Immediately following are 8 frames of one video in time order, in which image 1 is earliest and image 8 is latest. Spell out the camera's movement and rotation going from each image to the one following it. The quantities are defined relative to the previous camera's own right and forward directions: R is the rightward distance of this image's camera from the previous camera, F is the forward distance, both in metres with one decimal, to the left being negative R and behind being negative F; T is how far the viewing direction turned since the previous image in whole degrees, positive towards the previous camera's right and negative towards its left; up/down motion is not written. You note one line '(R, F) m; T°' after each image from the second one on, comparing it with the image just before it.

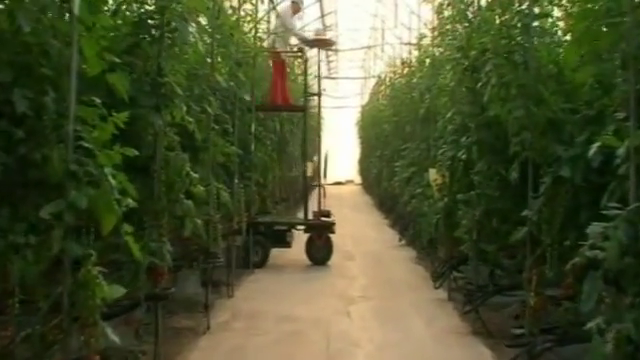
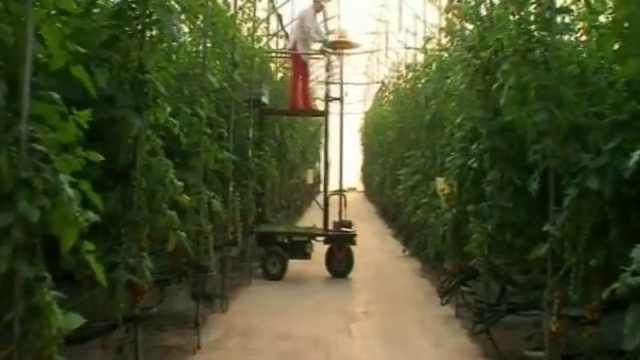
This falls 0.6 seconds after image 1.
(0.0, +0.4) m; 0°
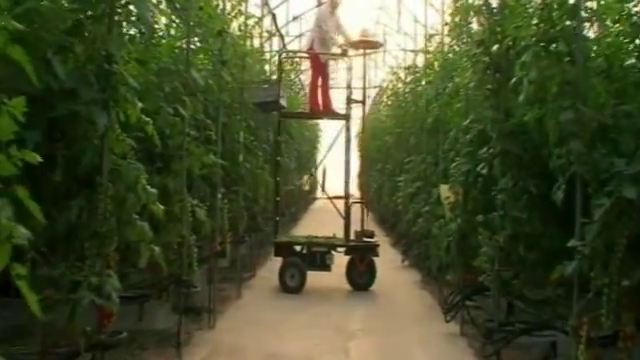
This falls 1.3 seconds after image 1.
(0.0, +0.4) m; 0°
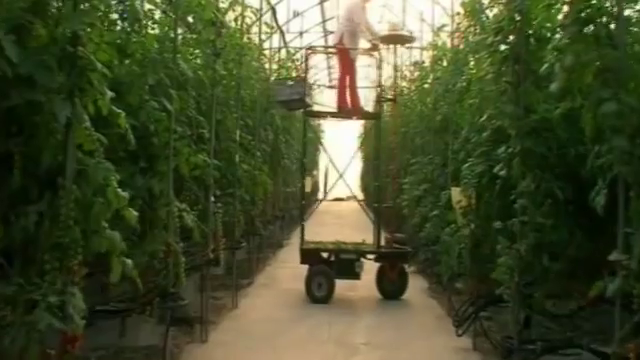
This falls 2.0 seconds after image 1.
(0.0, +0.4) m; 0°
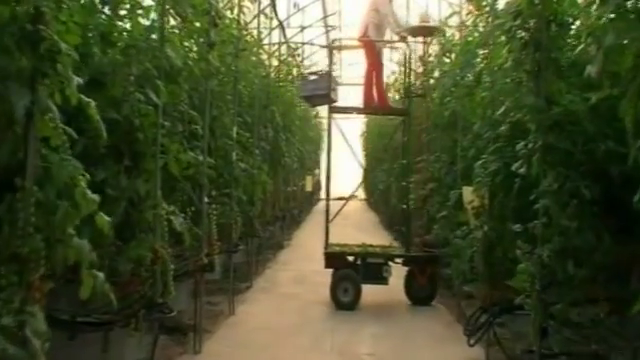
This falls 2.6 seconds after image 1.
(0.0, +0.4) m; 0°
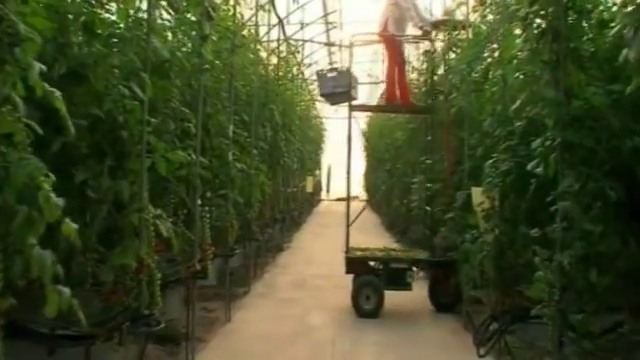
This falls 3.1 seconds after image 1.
(0.0, +0.3) m; 0°
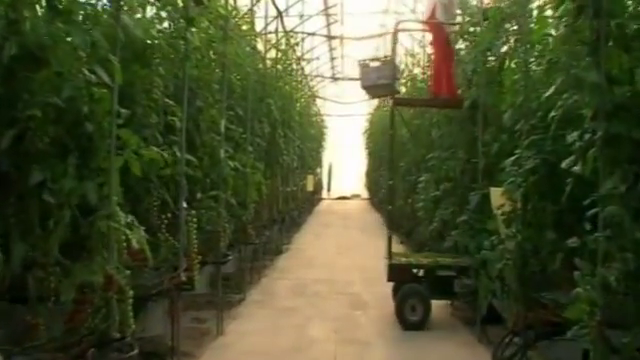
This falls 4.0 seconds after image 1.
(0.0, +0.5) m; 0°
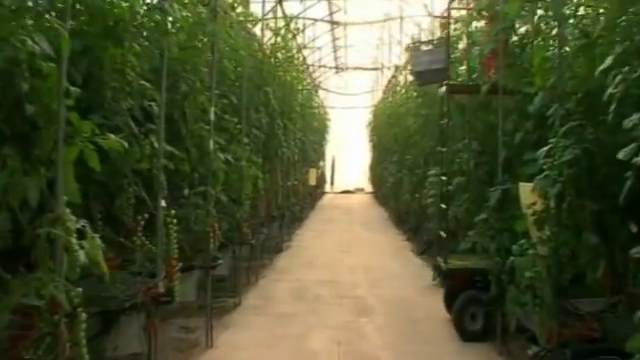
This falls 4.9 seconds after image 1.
(0.0, +0.6) m; 0°
